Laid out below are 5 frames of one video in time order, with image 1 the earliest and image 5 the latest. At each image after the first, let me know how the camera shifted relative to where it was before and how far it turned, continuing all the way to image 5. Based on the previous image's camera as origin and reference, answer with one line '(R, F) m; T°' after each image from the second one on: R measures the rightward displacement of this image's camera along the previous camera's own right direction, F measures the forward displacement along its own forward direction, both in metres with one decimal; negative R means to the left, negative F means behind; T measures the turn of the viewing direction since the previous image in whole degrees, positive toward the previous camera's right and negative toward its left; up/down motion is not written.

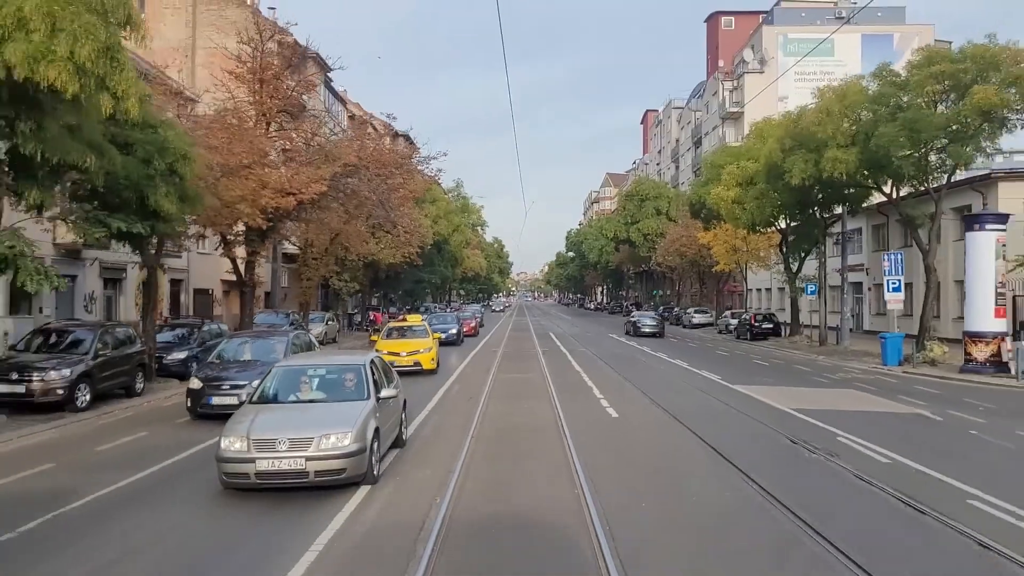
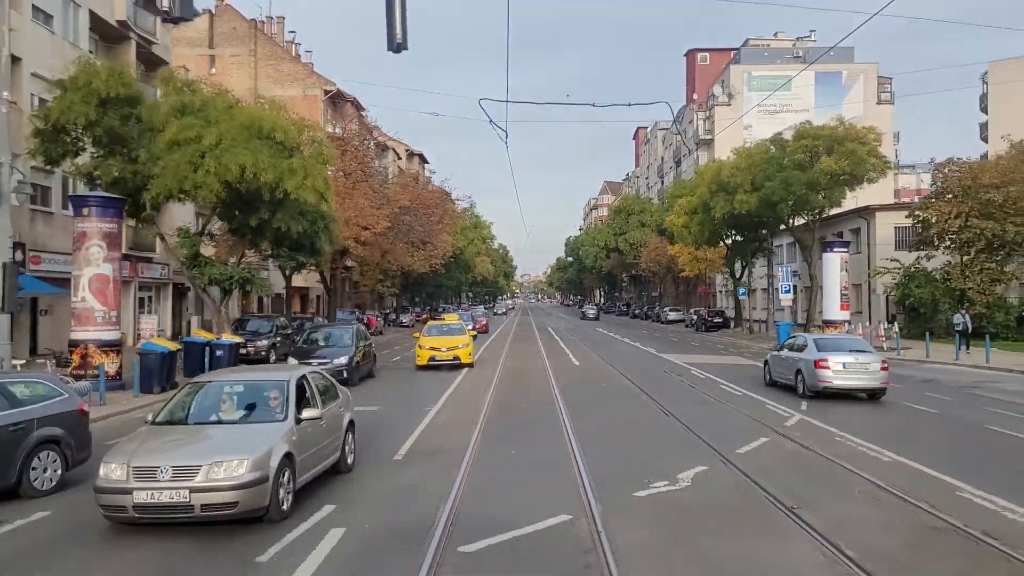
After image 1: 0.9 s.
(-0.1, -11.4) m; 0°
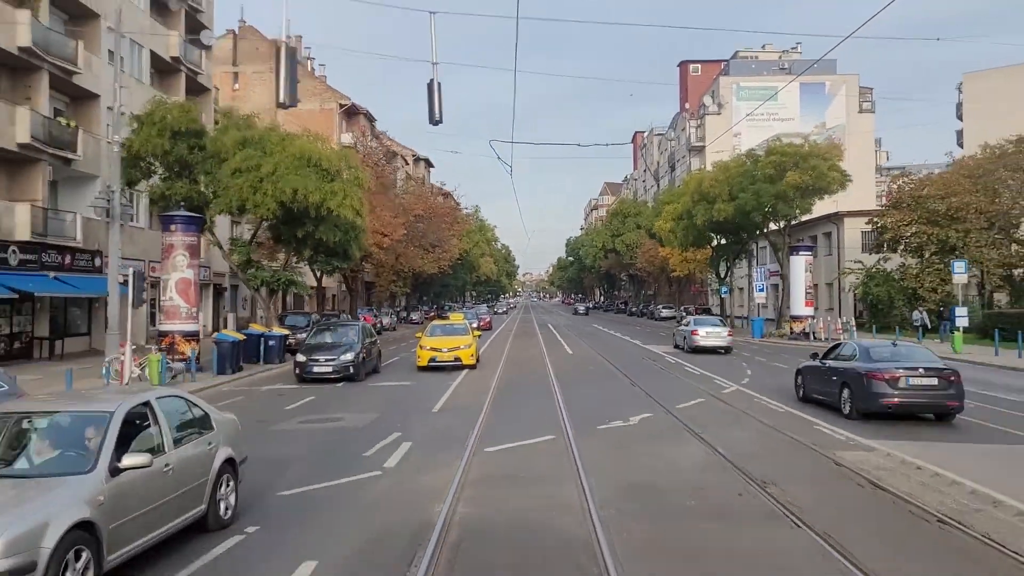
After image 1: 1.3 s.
(0.0, -4.6) m; 0°
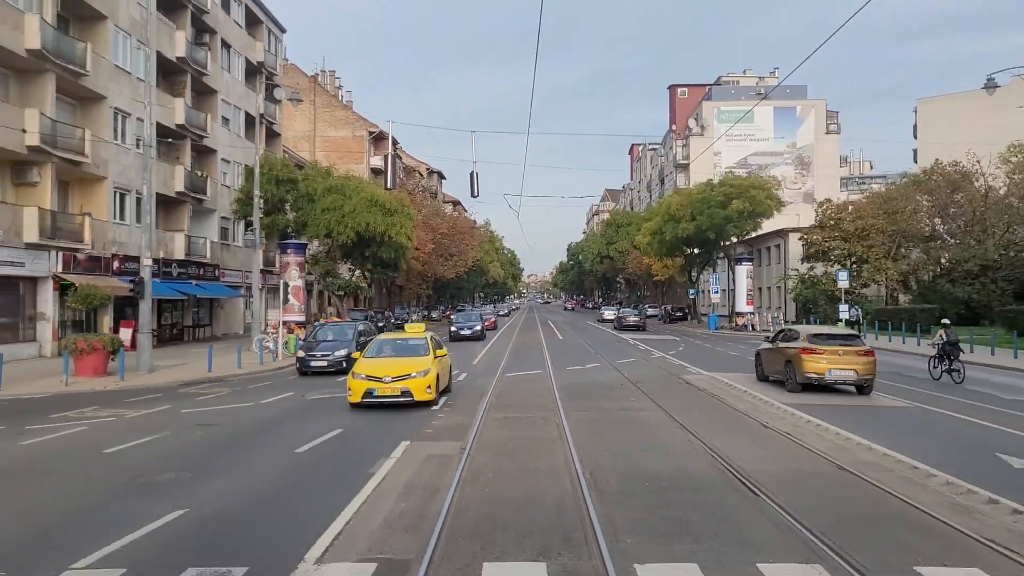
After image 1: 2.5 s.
(0.0, -11.1) m; 0°
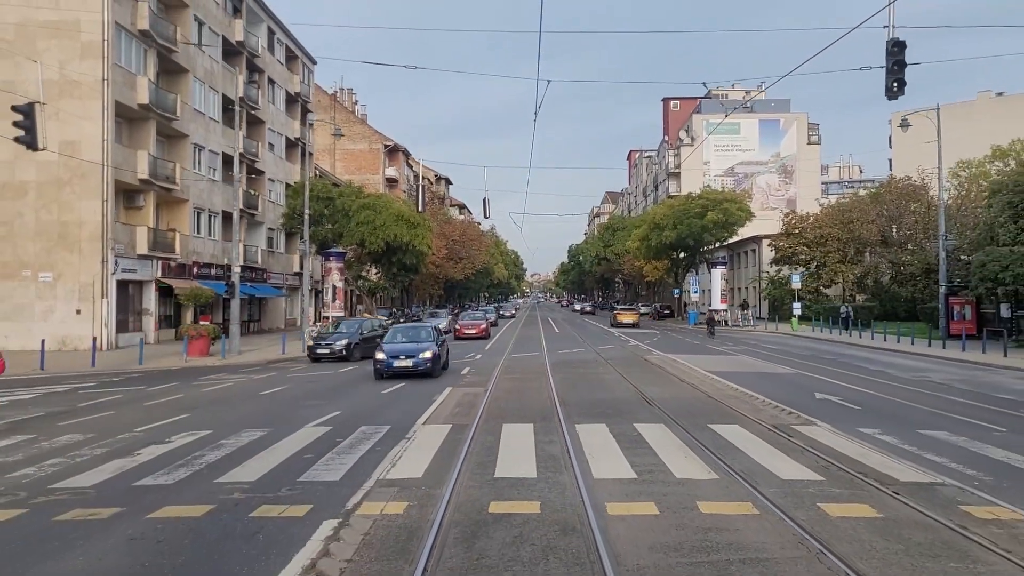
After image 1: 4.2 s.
(0.0, -7.3) m; 0°
